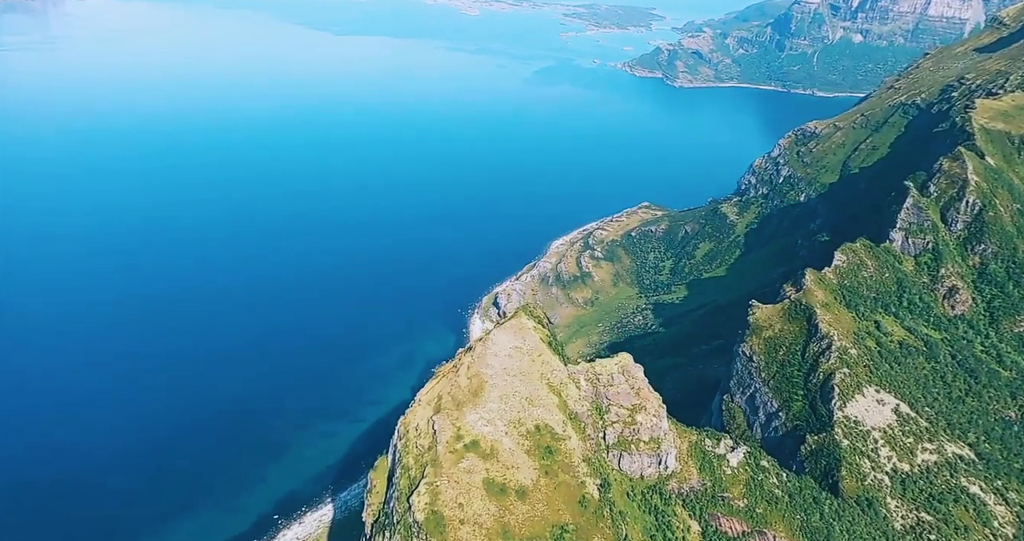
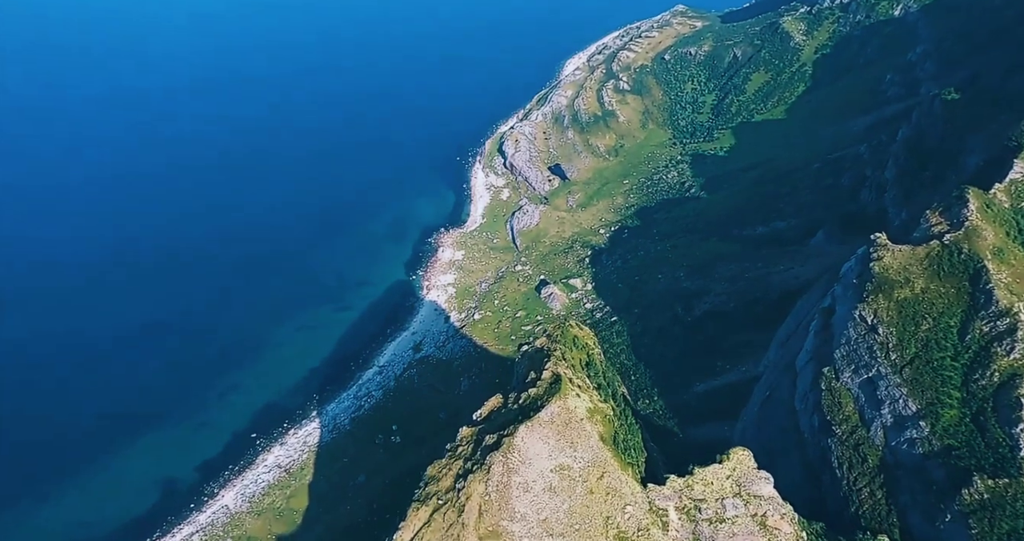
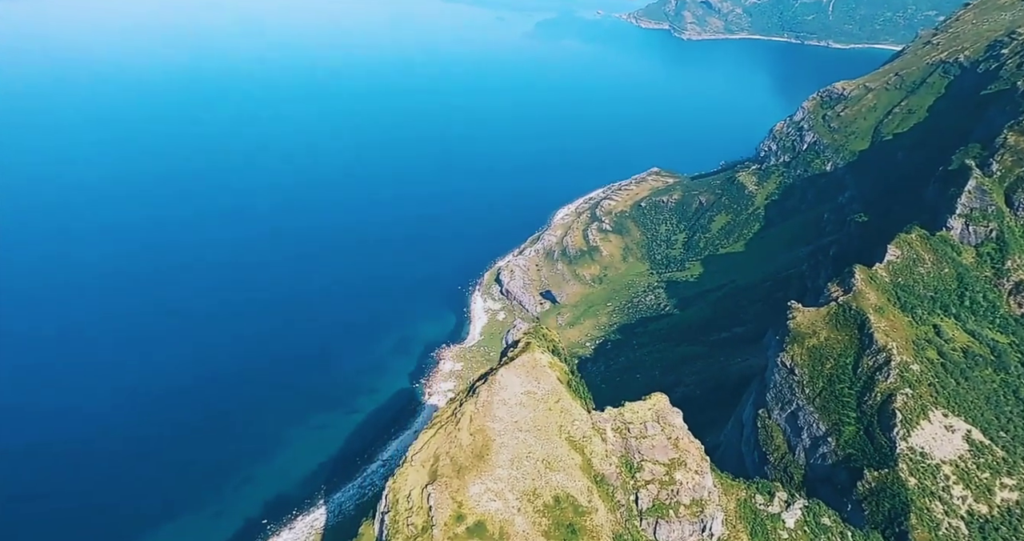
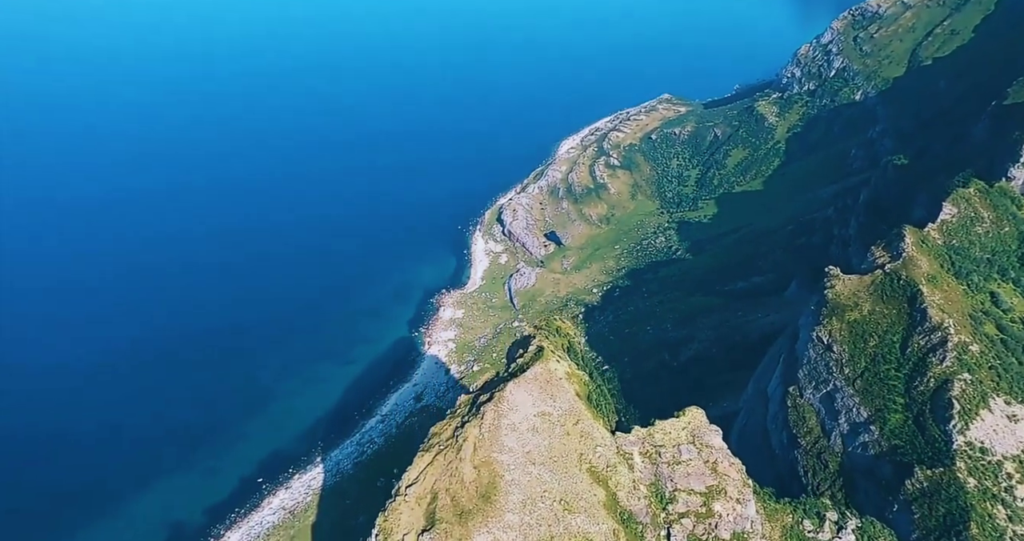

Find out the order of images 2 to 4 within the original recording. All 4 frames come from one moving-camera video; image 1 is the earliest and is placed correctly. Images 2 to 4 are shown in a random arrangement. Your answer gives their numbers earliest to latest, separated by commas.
3, 4, 2
